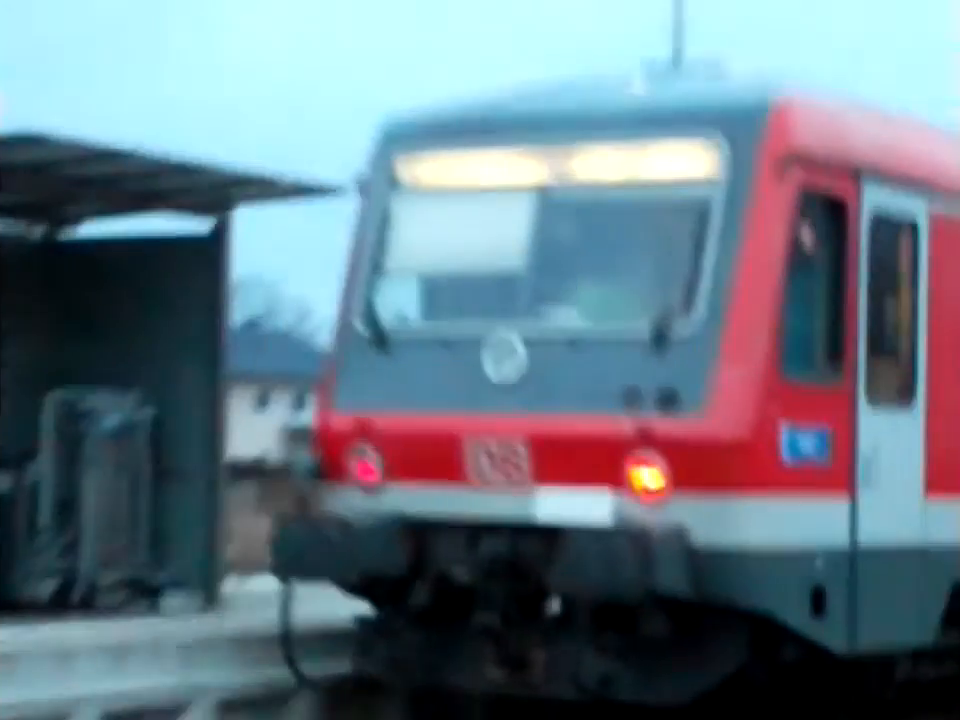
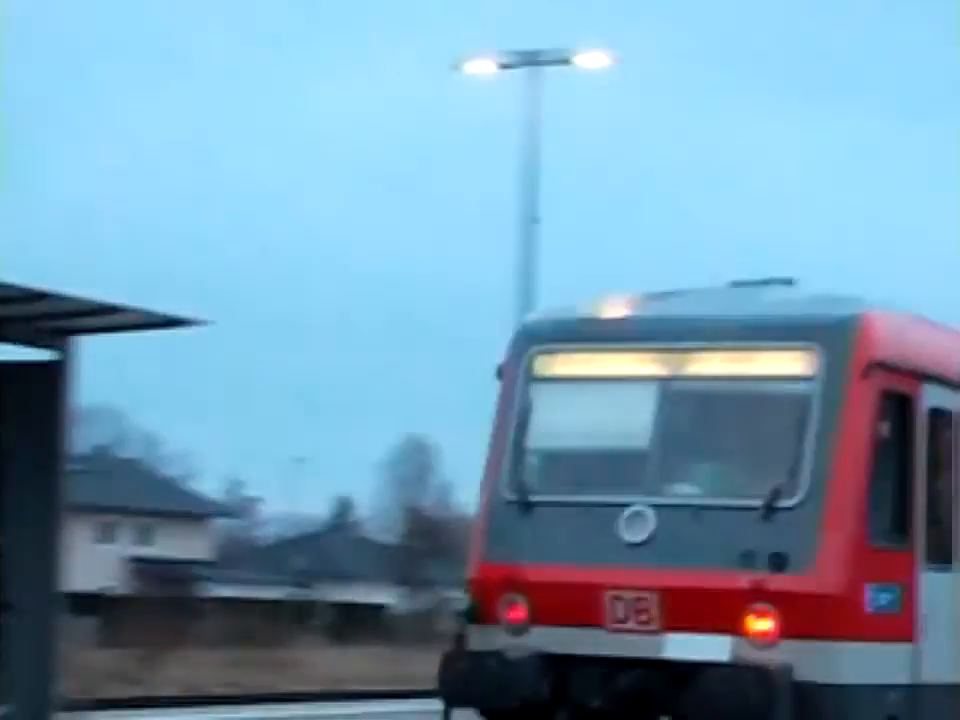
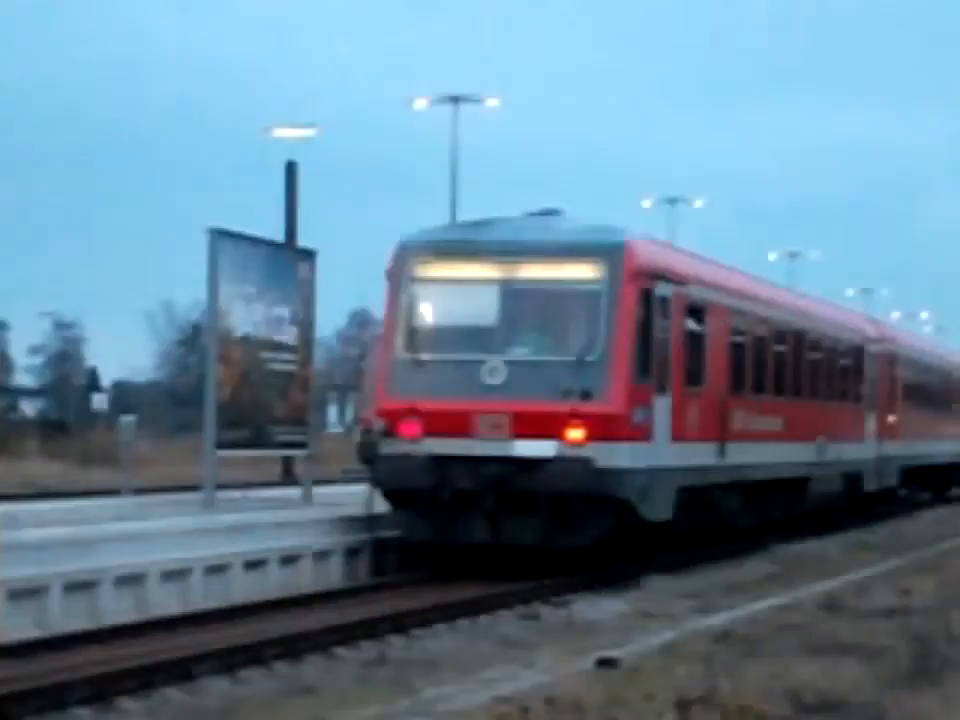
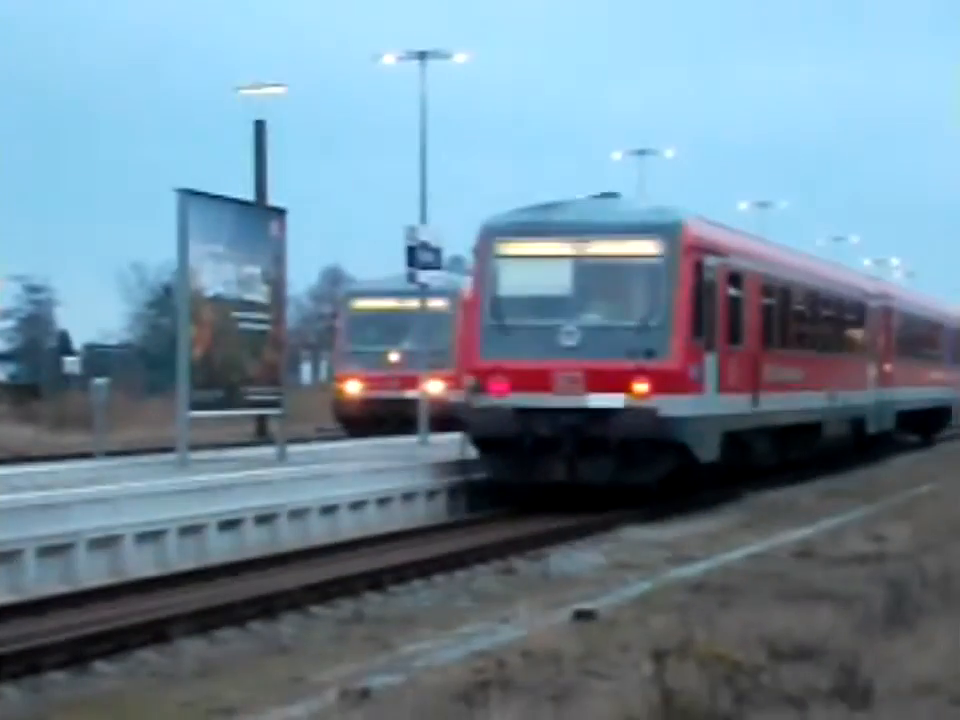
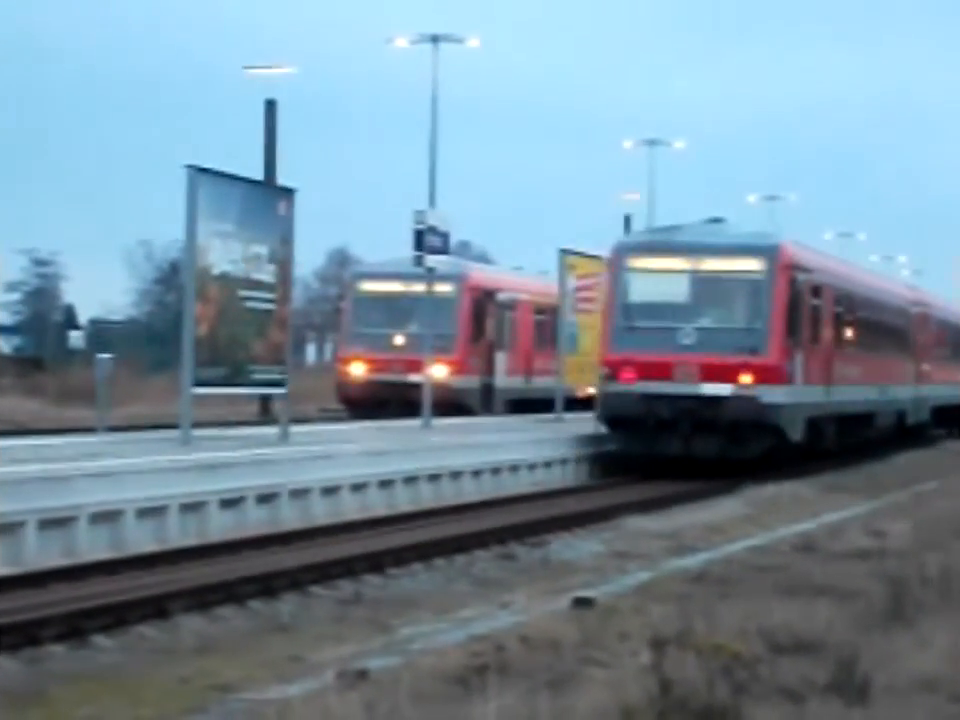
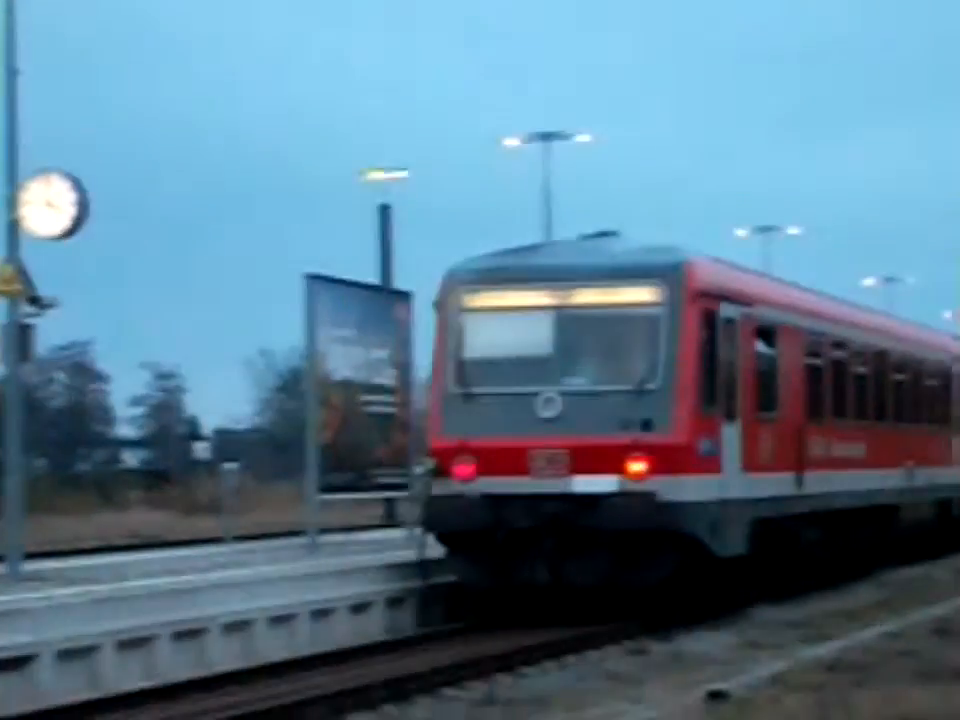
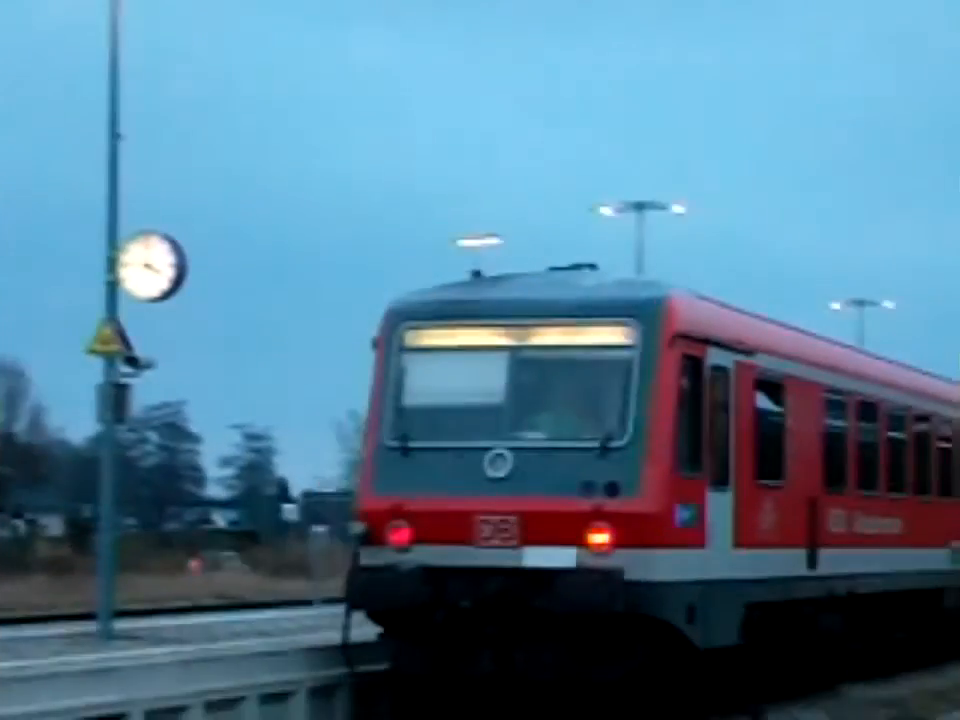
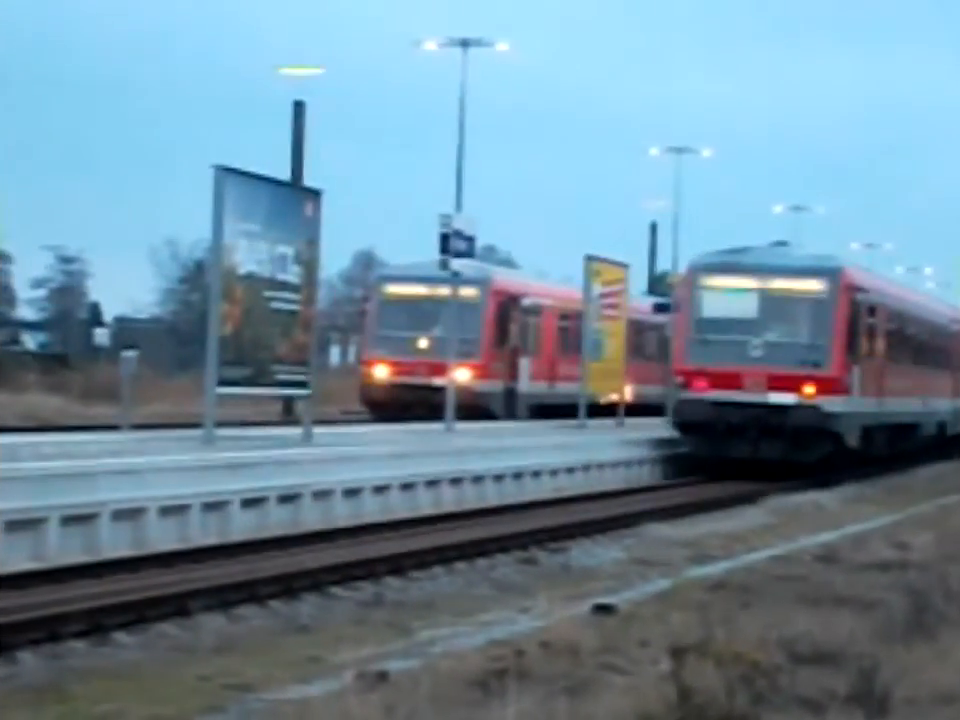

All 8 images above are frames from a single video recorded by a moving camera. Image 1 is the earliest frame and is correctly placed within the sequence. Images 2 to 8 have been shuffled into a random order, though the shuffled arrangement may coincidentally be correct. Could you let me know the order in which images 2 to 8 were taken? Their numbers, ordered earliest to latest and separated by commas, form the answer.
2, 7, 6, 3, 4, 5, 8
